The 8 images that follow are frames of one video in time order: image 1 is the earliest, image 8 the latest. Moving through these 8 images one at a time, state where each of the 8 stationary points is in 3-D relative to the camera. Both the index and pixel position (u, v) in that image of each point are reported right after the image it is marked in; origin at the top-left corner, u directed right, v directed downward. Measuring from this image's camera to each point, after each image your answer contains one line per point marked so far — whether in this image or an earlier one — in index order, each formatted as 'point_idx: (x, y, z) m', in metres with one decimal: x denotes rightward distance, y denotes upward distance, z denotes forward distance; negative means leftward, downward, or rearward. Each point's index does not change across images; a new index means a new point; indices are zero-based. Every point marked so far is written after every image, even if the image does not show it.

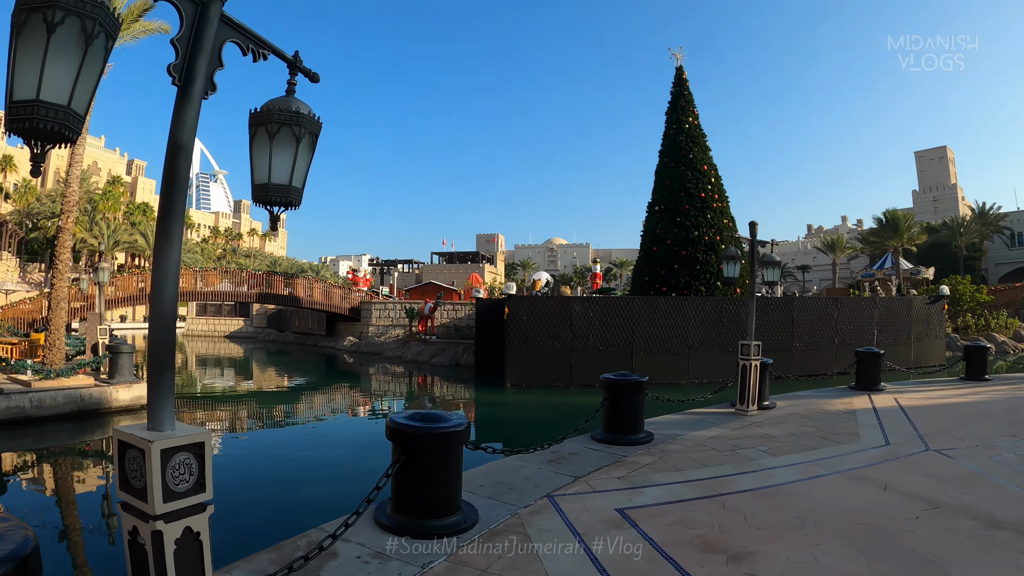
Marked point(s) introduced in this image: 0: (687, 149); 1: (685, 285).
0: (+5.9, +4.5, +19.8) m
1: (+5.8, +0.1, +19.3) m
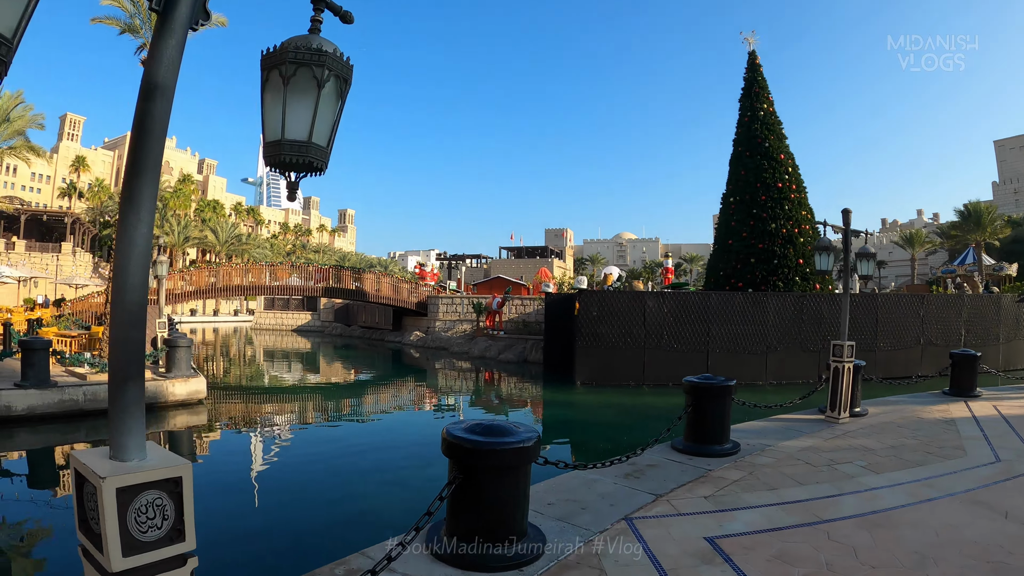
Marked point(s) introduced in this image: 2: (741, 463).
0: (+7.7, +4.6, +18.6) m
1: (+7.6, +0.2, +18.1) m
2: (+2.2, -1.6, +5.4) m
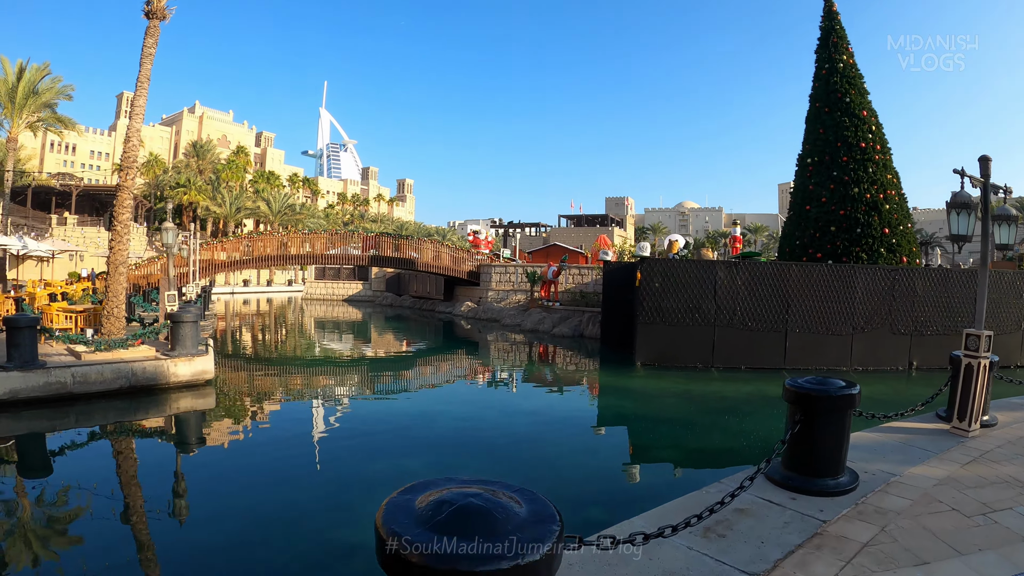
0: (+8.9, +5.4, +16.3) m
1: (+8.8, +1.0, +16.0) m
2: (+2.3, -1.4, +3.9) m
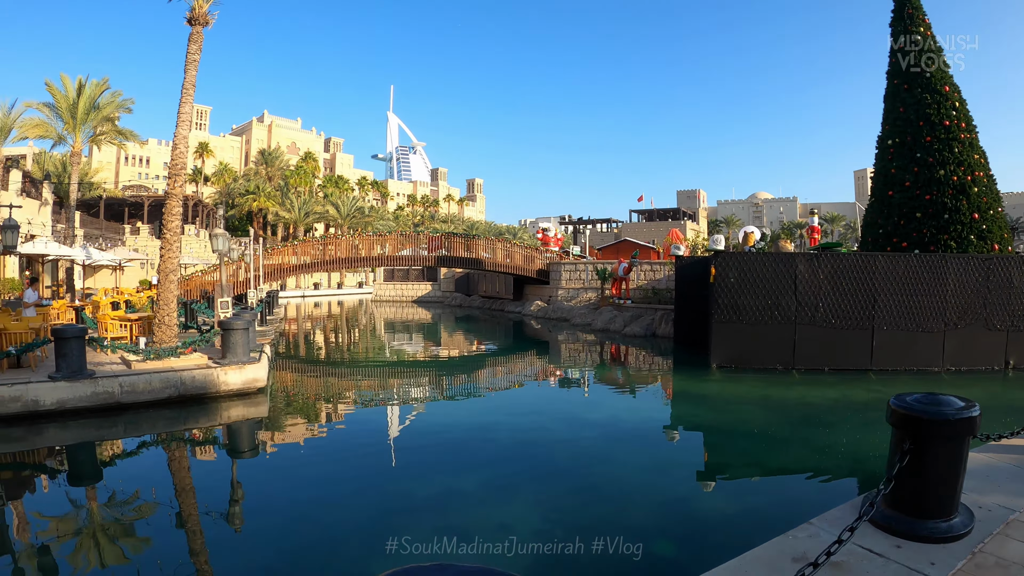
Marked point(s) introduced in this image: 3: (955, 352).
0: (+10.2, +5.5, +14.8) m
1: (+10.1, +1.1, +14.6) m
2: (+2.5, -1.4, +3.2) m
3: (+10.3, -1.5, +13.9) m
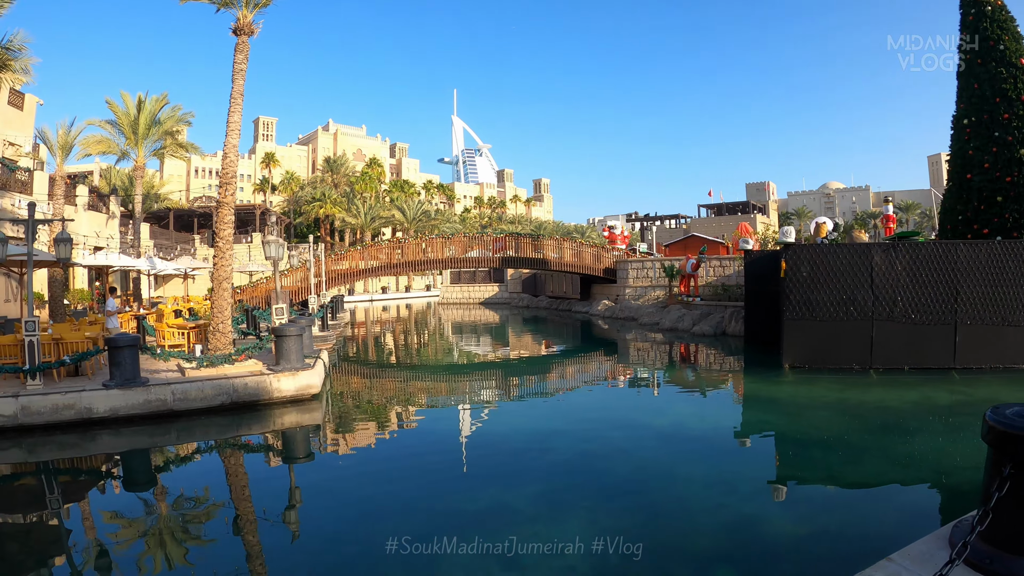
0: (+11.3, +5.7, +13.4) m
1: (+11.2, +1.3, +13.1) m
2: (+2.5, -1.4, +2.6) m
3: (+11.4, -1.3, +12.4) m
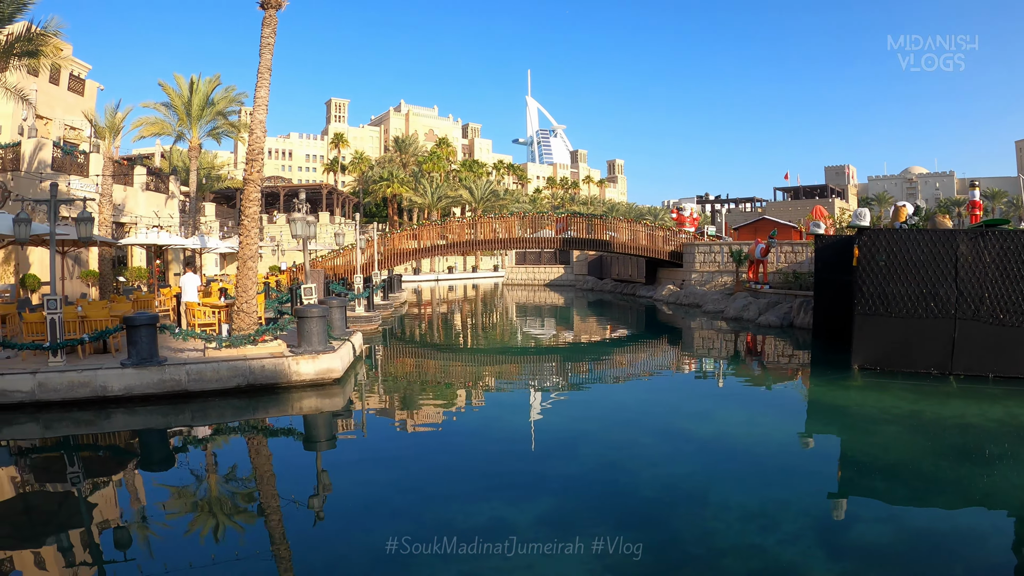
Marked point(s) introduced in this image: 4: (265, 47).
0: (+12.1, +5.7, +11.4) m
1: (+12.0, +1.3, +11.3) m
2: (+2.0, -1.5, +1.9) m
3: (+12.0, -1.3, +10.7) m
4: (-4.5, +4.4, +11.1) m
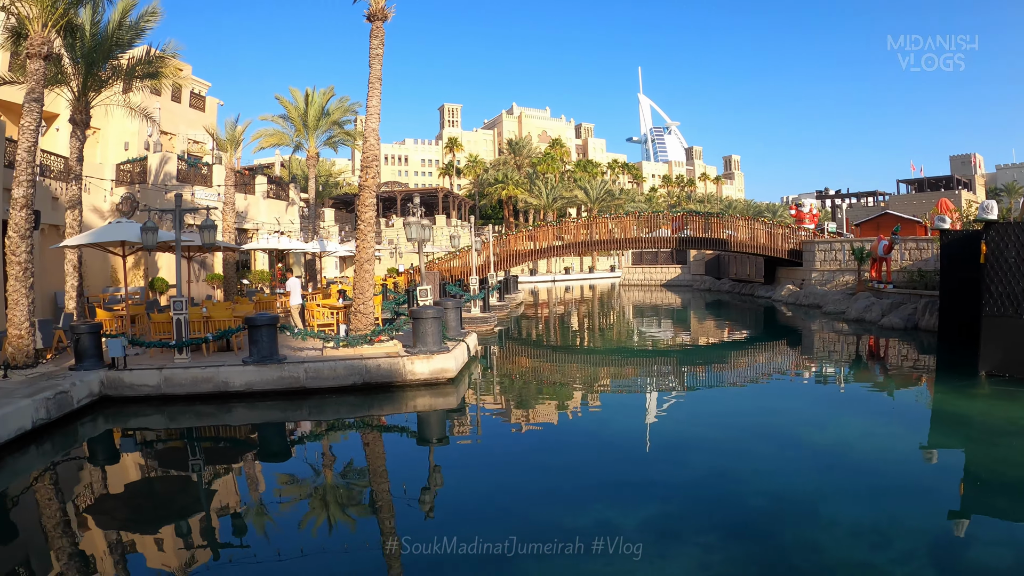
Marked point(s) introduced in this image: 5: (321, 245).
0: (+13.8, +5.7, +8.7) m
1: (+13.6, +1.3, +8.6) m
2: (+2.1, -1.5, +1.3) m
3: (+13.5, -1.3, +8.0) m
4: (-2.6, +4.4, +11.5) m
5: (-5.3, +1.2, +16.5) m
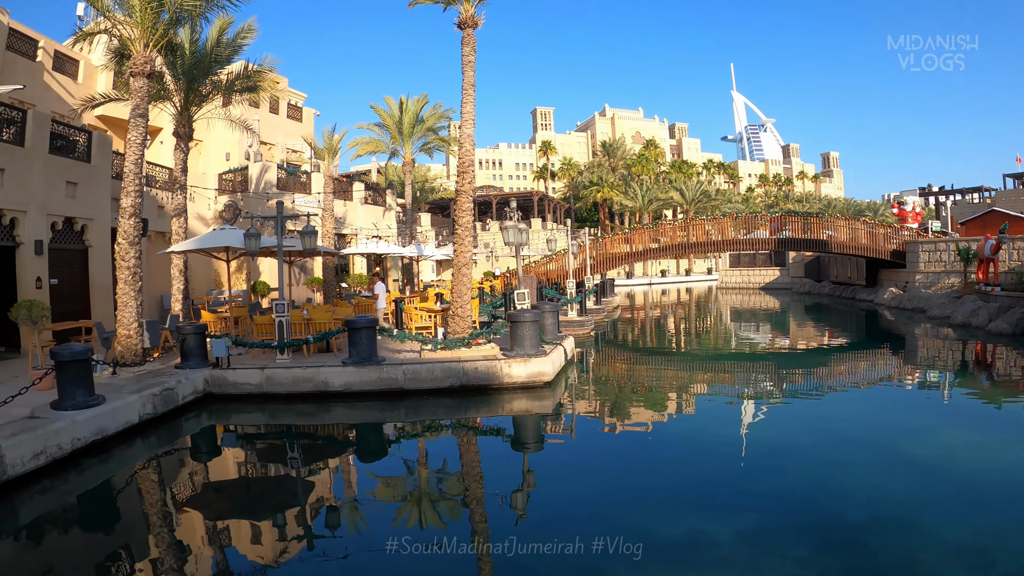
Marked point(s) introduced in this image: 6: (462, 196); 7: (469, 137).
0: (+14.8, +5.8, +6.1) m
1: (+14.6, +1.4, +6.0) m
2: (+2.1, -1.5, +0.7) m
3: (+14.5, -1.2, +5.4) m
4: (-0.9, +4.4, +11.5) m
5: (-2.7, +1.1, +17.0) m
6: (-0.9, +1.6, +10.8) m
7: (-0.9, +2.8, +11.2) m
